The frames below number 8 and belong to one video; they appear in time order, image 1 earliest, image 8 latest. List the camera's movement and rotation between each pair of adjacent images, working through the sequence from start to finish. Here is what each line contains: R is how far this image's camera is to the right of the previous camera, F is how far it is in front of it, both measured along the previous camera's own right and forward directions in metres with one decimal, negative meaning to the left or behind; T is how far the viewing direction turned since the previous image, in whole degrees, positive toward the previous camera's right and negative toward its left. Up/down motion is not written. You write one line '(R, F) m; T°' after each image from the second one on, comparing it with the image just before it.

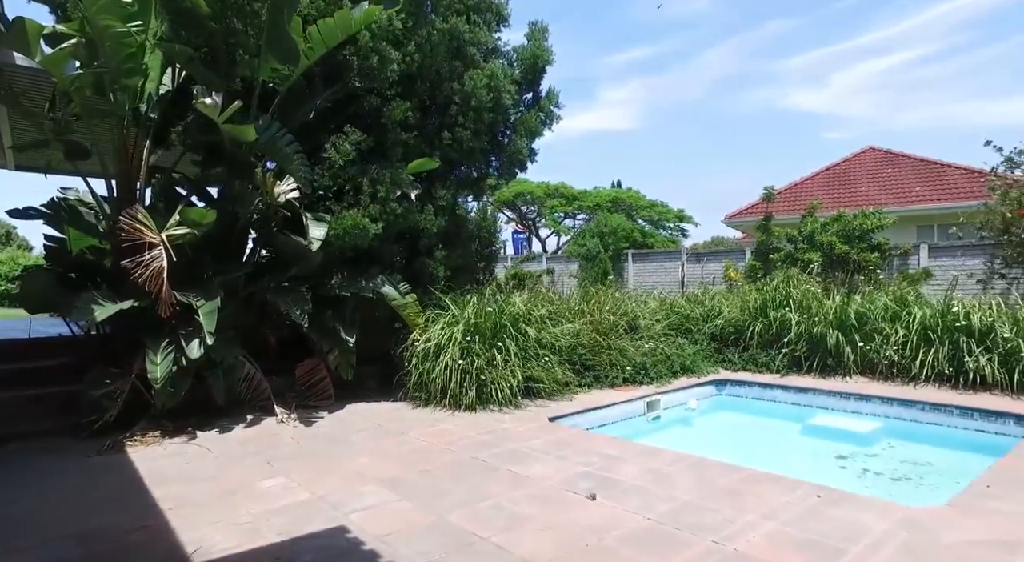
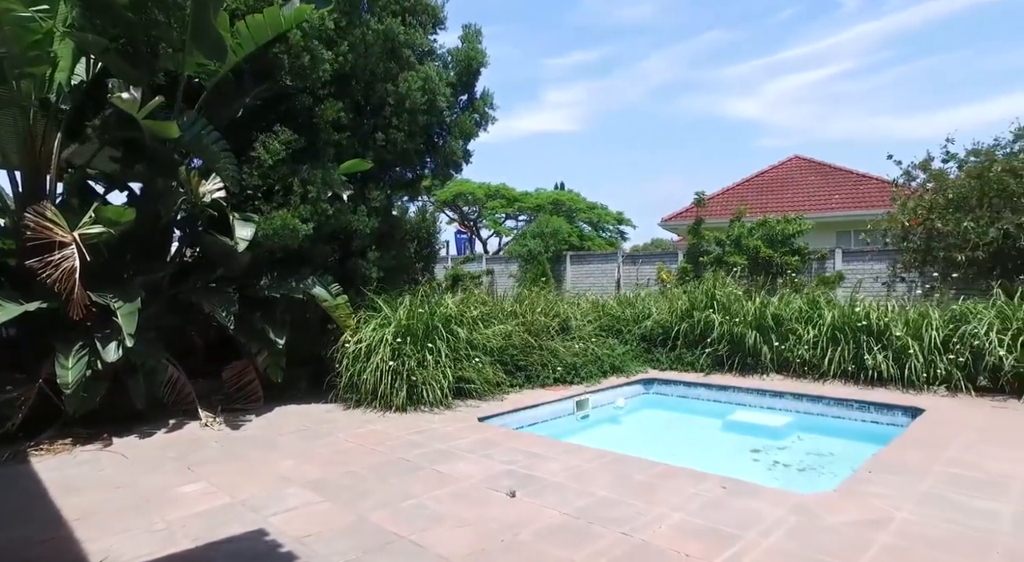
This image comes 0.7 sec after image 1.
(+0.1, -0.1) m; +5°
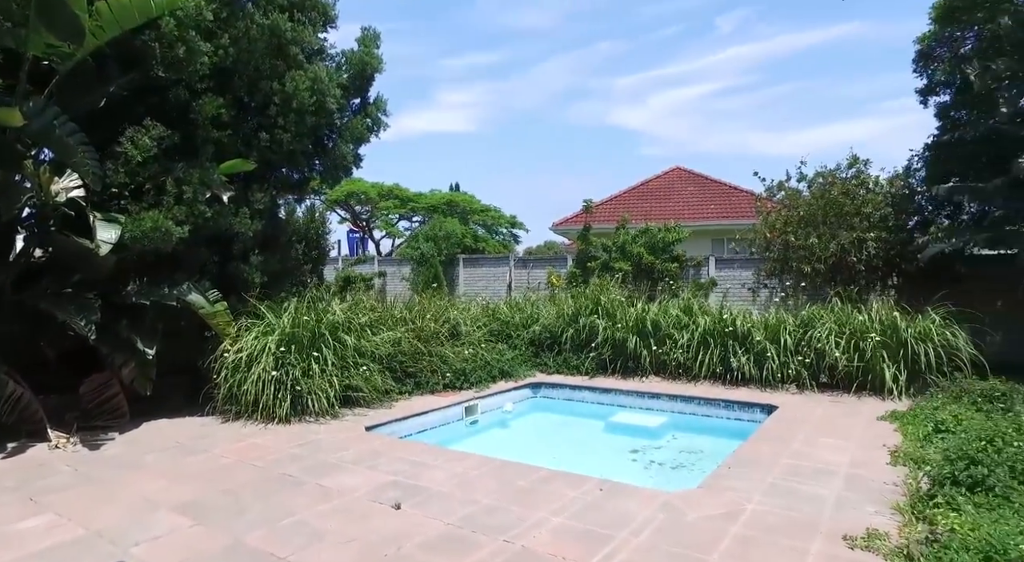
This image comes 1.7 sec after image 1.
(0.0, -0.1) m; +9°
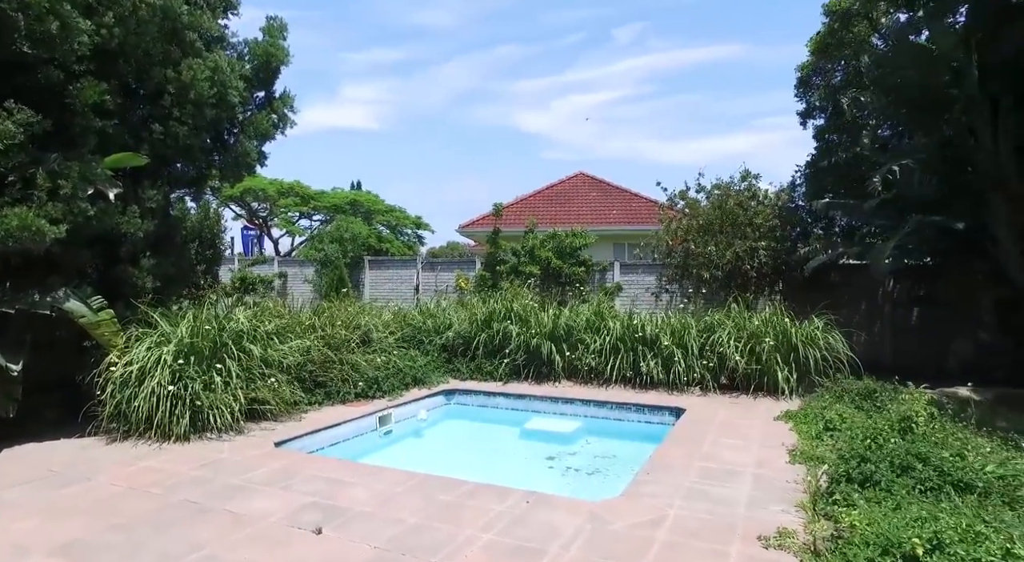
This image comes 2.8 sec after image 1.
(-0.2, +0.1) m; +9°
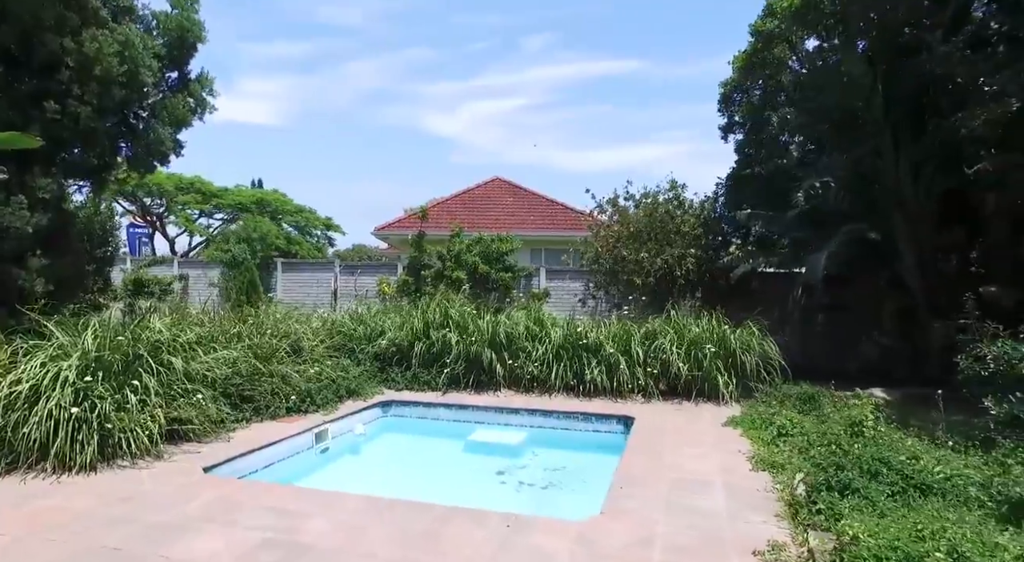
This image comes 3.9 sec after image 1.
(-0.5, +0.3) m; +9°
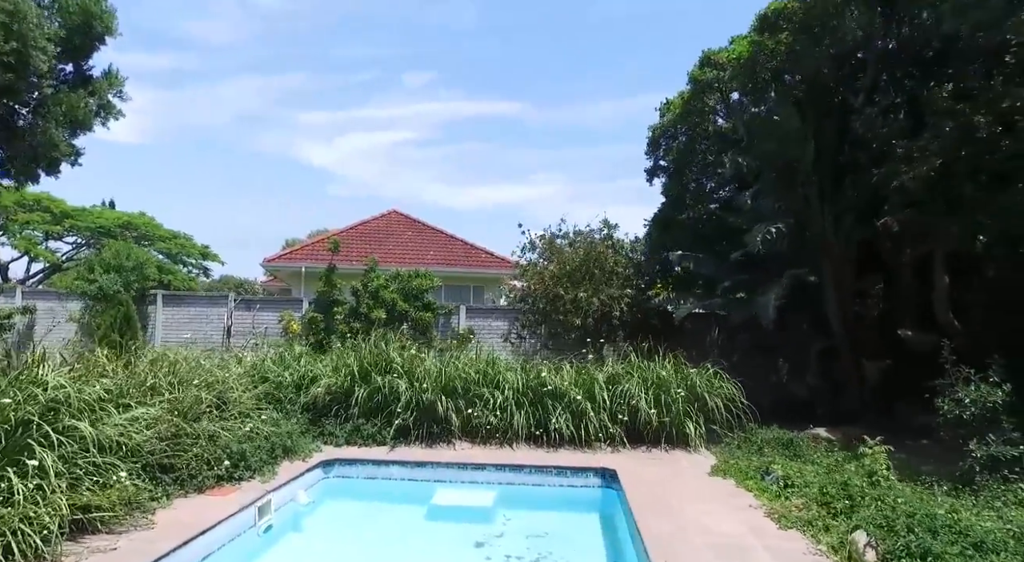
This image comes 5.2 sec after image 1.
(-1.0, +0.8) m; +12°
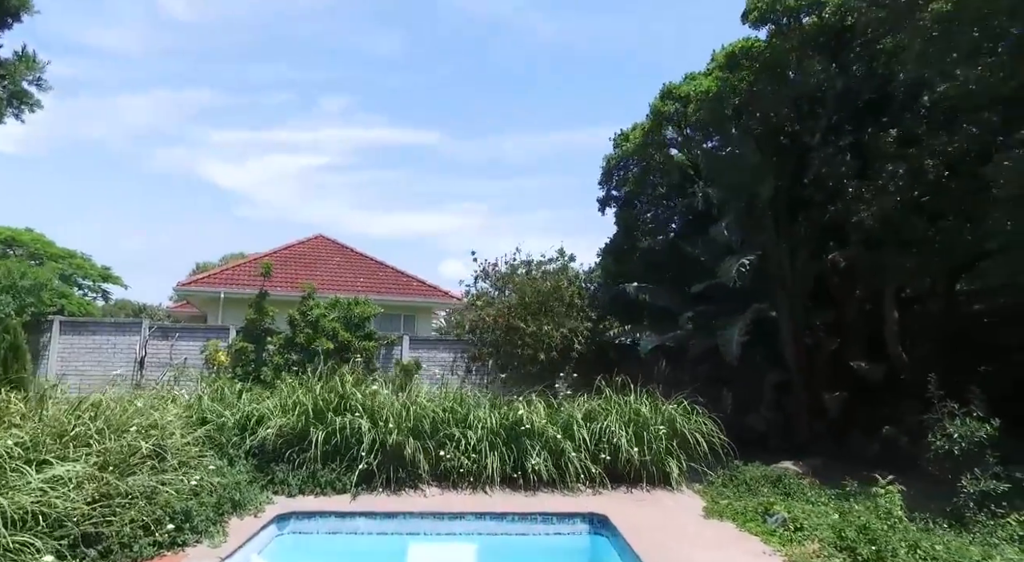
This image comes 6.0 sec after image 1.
(-0.7, +0.6) m; +8°
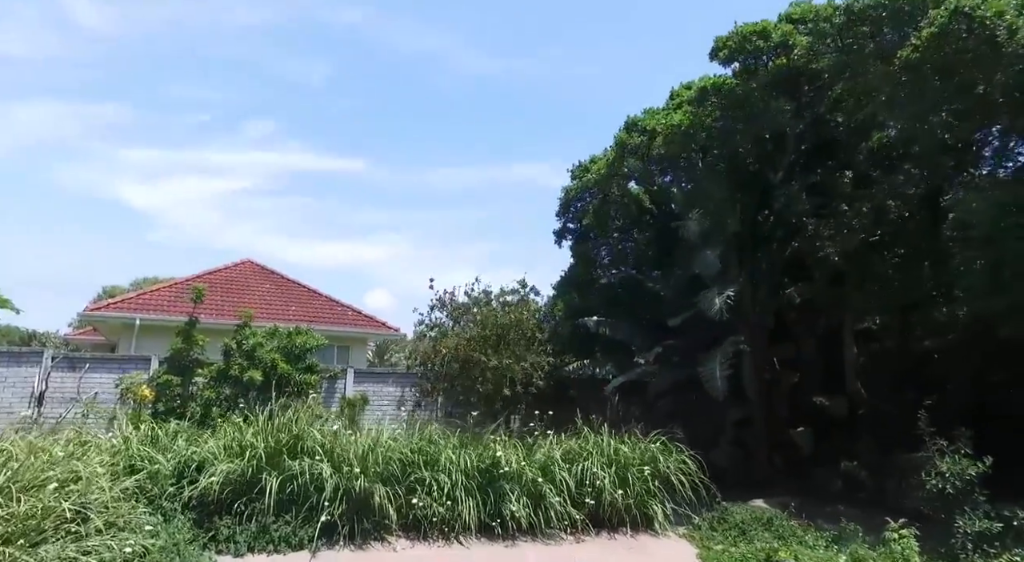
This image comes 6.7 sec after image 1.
(-0.6, +0.5) m; +7°
